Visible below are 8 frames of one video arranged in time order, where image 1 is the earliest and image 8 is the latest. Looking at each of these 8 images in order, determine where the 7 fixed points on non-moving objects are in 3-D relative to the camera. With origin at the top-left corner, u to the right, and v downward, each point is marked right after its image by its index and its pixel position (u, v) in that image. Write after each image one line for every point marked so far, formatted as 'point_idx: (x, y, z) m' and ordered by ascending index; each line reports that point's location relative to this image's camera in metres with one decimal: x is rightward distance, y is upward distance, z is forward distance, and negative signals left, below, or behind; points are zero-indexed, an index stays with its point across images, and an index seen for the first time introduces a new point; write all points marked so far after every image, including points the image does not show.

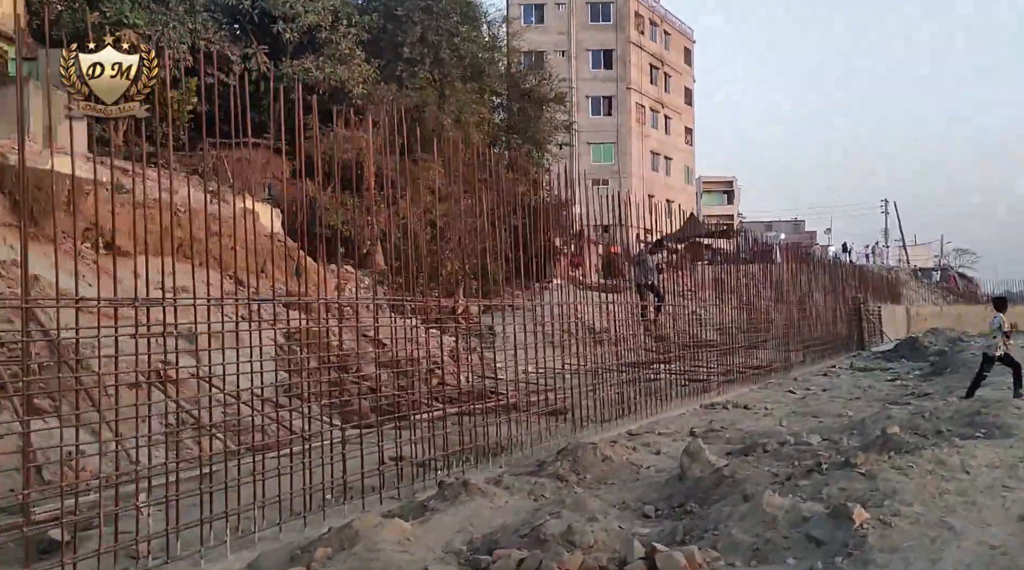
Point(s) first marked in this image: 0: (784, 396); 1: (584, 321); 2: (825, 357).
0: (+2.6, -1.1, +8.9) m
1: (+1.0, -0.4, +10.5) m
2: (+6.0, -1.3, +17.2) m
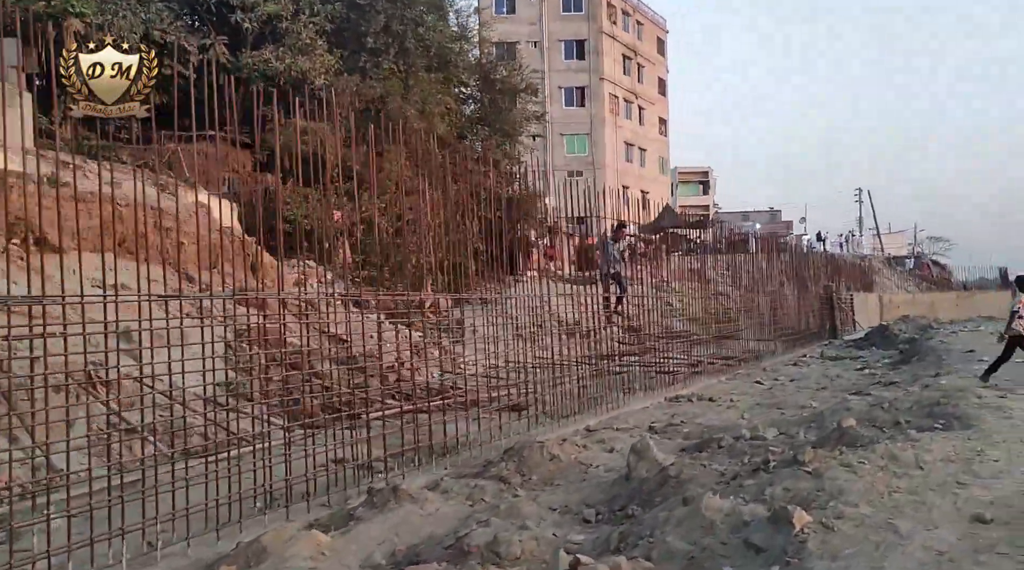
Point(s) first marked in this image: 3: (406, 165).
0: (+2.3, -1.0, +8.8) m
1: (+0.6, -0.3, +10.3) m
2: (+5.5, -1.1, +17.2) m
3: (-1.3, +1.6, +12.1) m
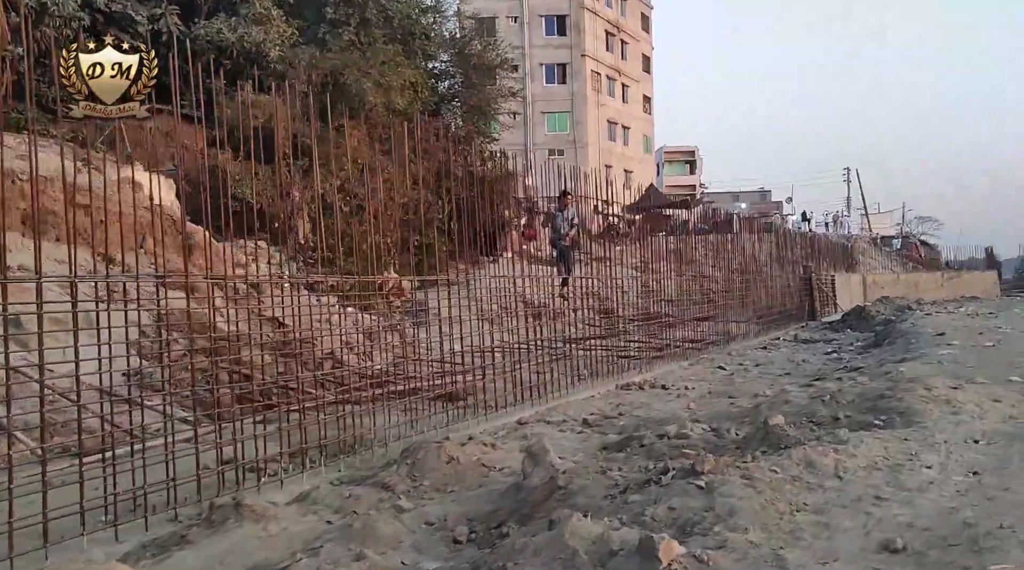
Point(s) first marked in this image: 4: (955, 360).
0: (+1.8, -0.8, +8.4) m
1: (+0.1, -0.1, +9.9) m
2: (+4.9, -0.8, +16.8) m
3: (-1.8, +1.8, +11.6) m
4: (+3.3, -0.6, +6.8) m
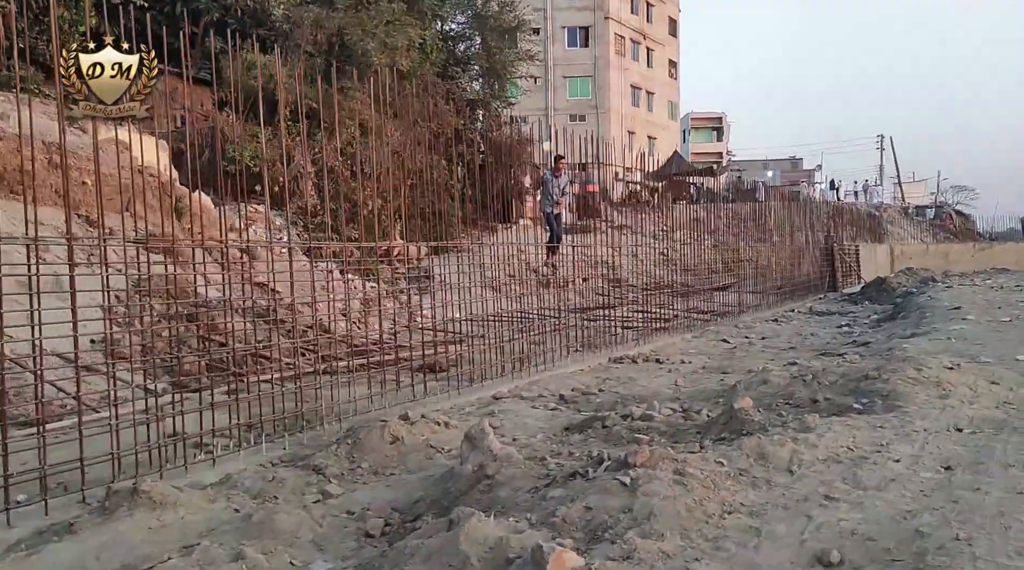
0: (+1.8, -0.5, +8.1) m
1: (+0.1, +0.3, +9.6) m
2: (+5.2, -0.2, +16.4) m
3: (-1.8, +2.2, +11.3) m
4: (+3.2, -0.4, +6.5) m
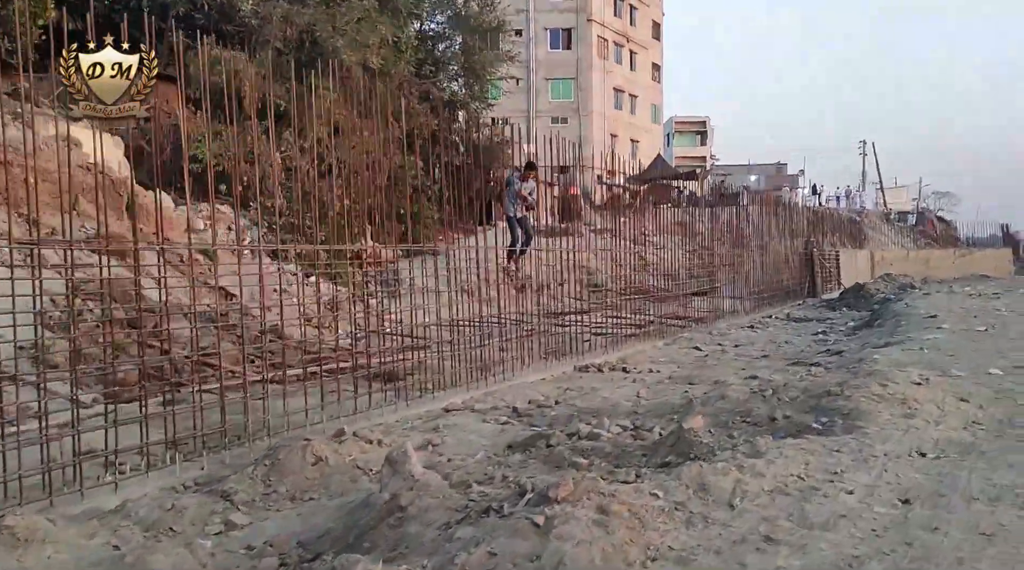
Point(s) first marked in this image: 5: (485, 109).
0: (+1.5, -0.6, +7.9) m
1: (-0.2, +0.2, +9.4) m
2: (+4.7, -0.3, +16.3) m
3: (-2.1, +2.2, +11.0) m
4: (+2.9, -0.4, +6.3) m
5: (-0.6, +3.7, +19.1) m
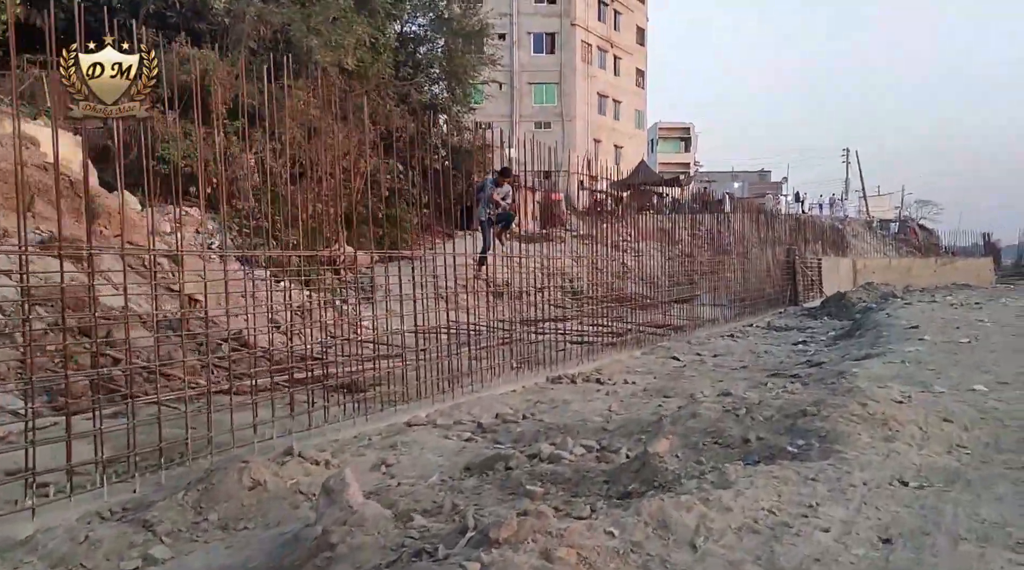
0: (+1.2, -0.7, +7.7) m
1: (-0.4, +0.1, +9.2) m
2: (+4.4, -0.5, +16.1) m
3: (-2.4, +2.1, +10.8) m
4: (+2.7, -0.5, +6.1) m
5: (-0.9, +3.6, +18.9) m
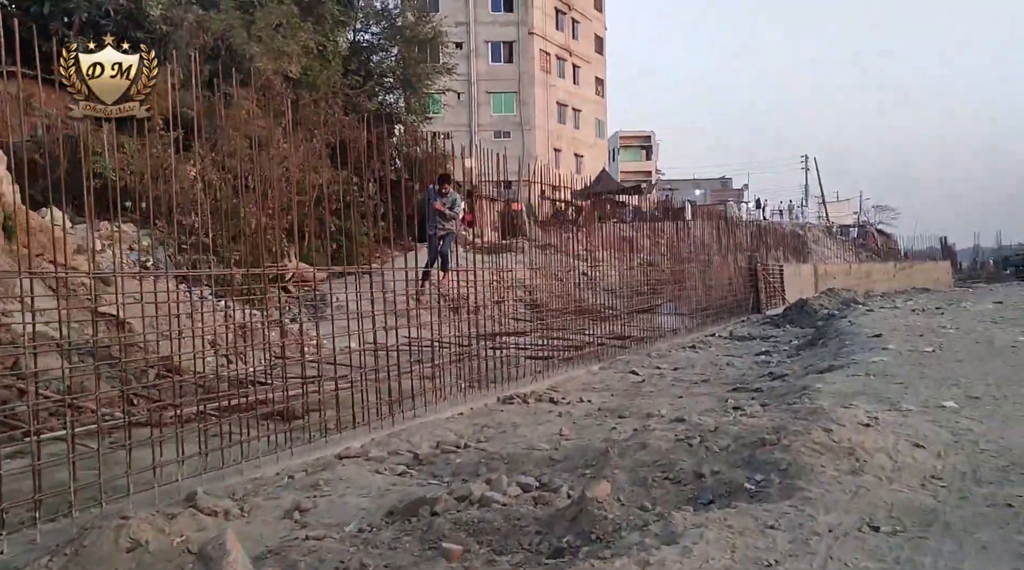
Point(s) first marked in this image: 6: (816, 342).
0: (+0.9, -0.8, +7.4) m
1: (-0.9, 0.0, +8.8) m
2: (+3.6, -0.6, +15.9) m
3: (-2.9, +1.9, +10.4) m
4: (+2.4, -0.6, +5.8) m
5: (-1.8, +3.3, +18.5) m
6: (+3.1, -0.6, +9.4) m
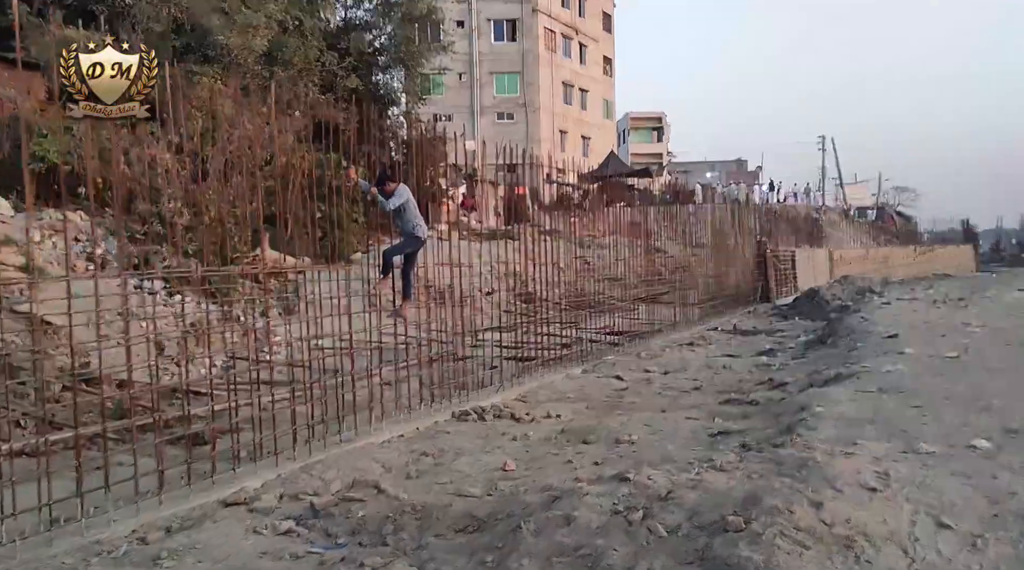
0: (+0.6, -0.7, +6.6) m
1: (-1.1, 0.0, +8.0) m
2: (+3.6, -0.4, +15.1) m
3: (-3.1, +2.0, +9.6) m
4: (+2.1, -0.5, +5.0) m
5: (-1.9, +3.5, +17.7) m
6: (+2.9, -0.5, +8.5) m
